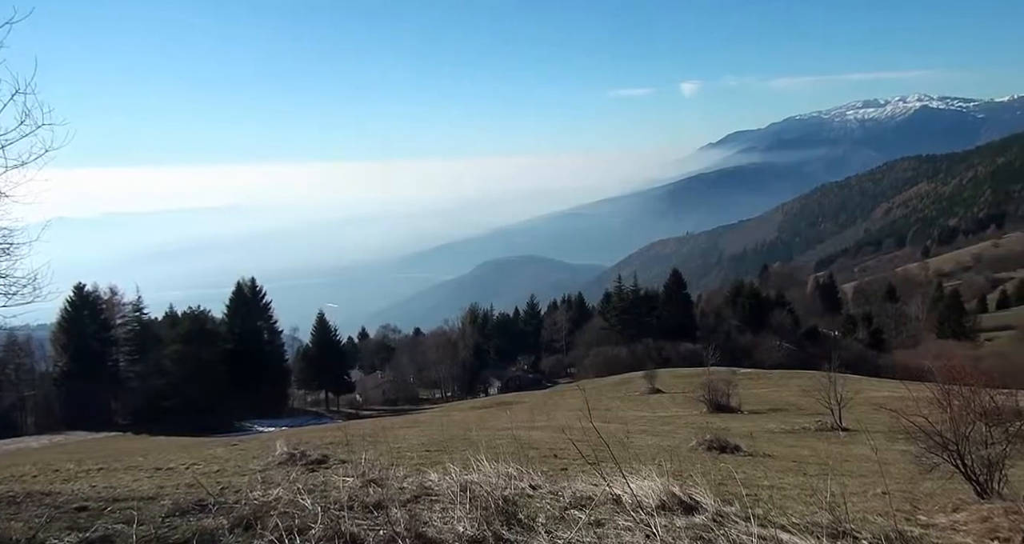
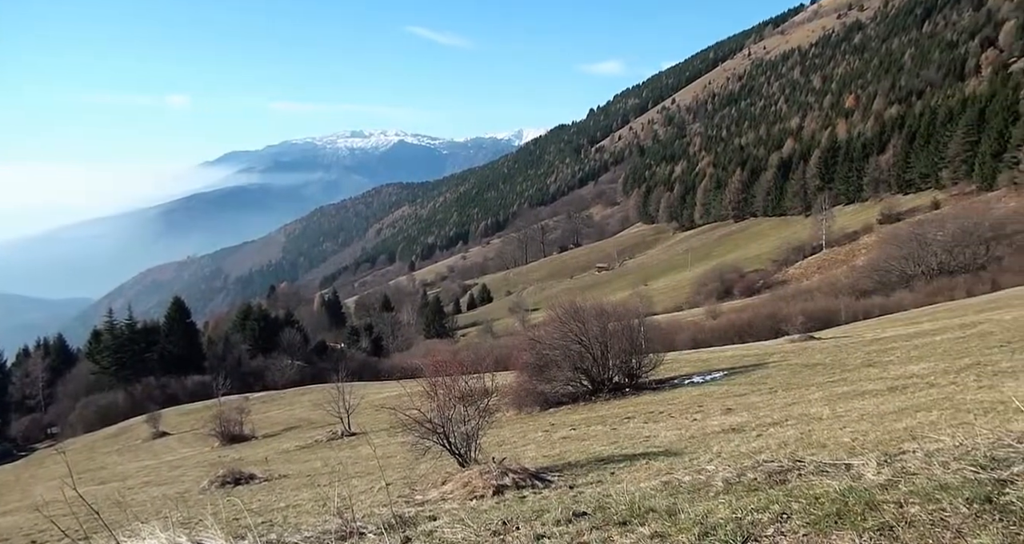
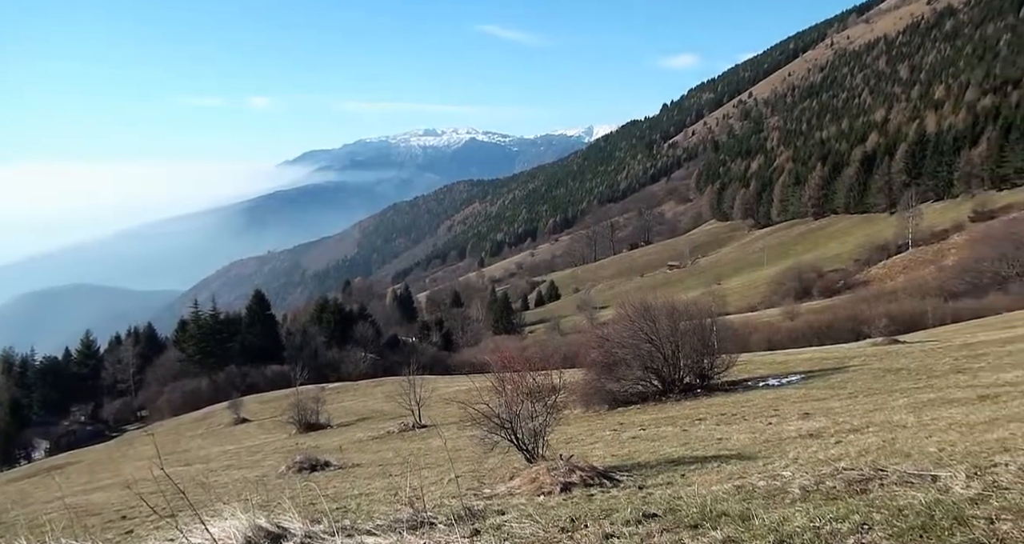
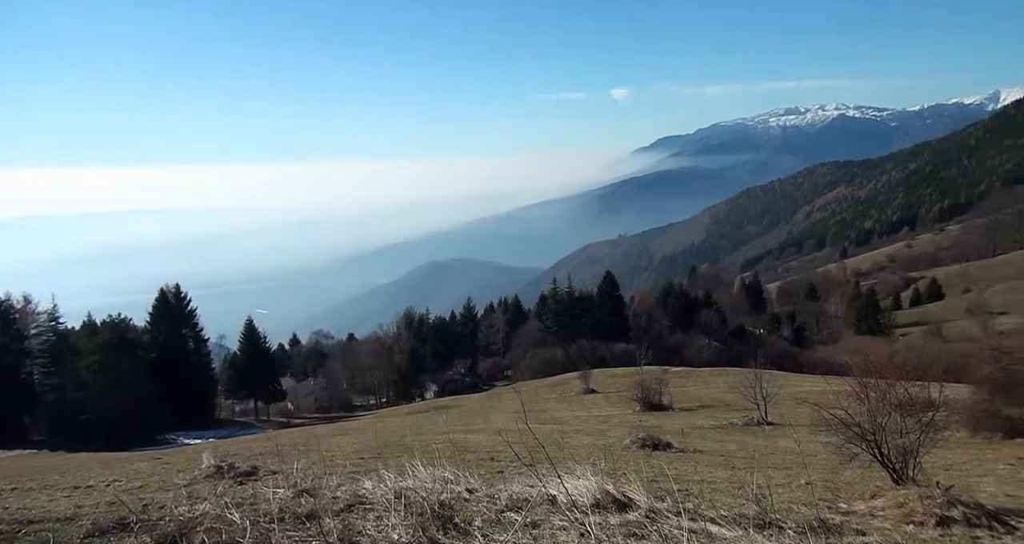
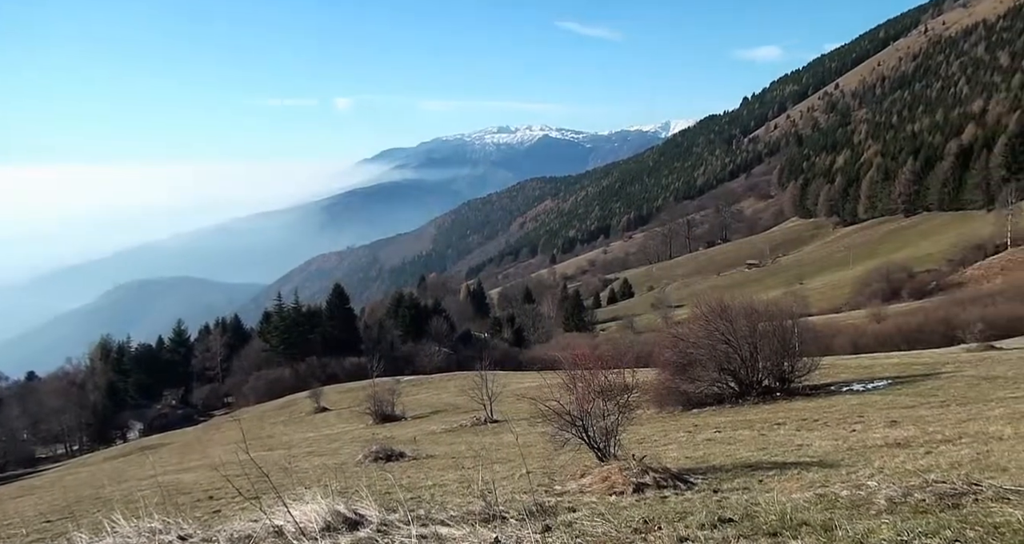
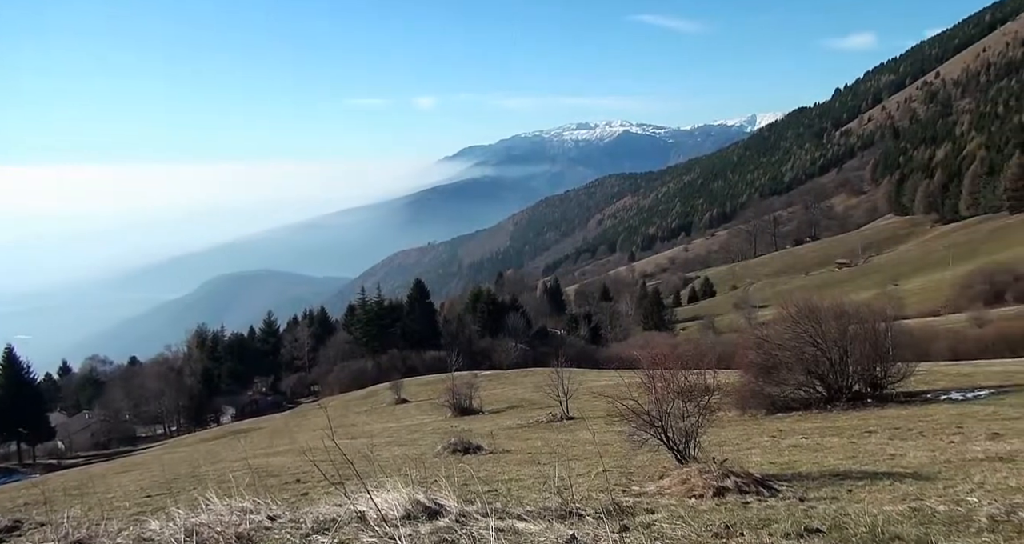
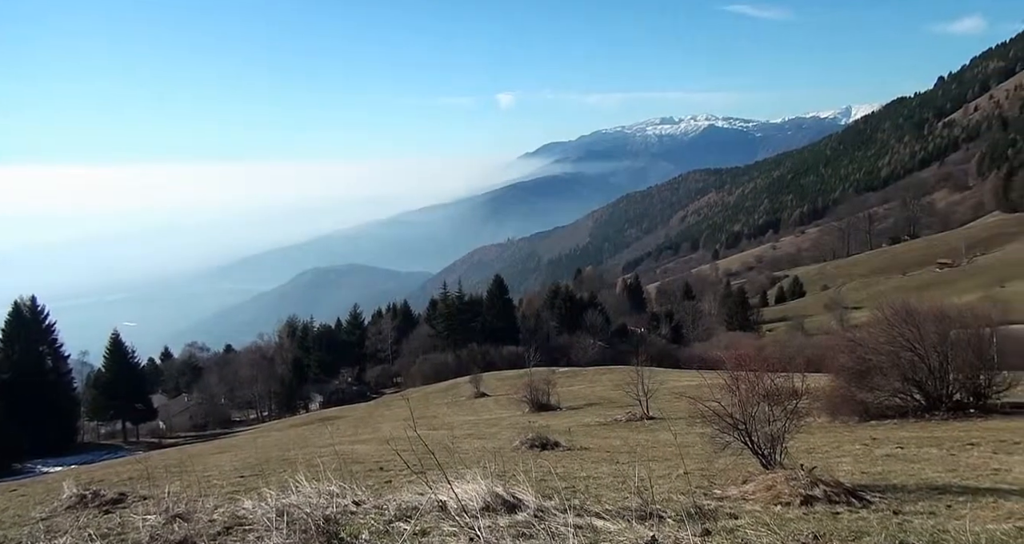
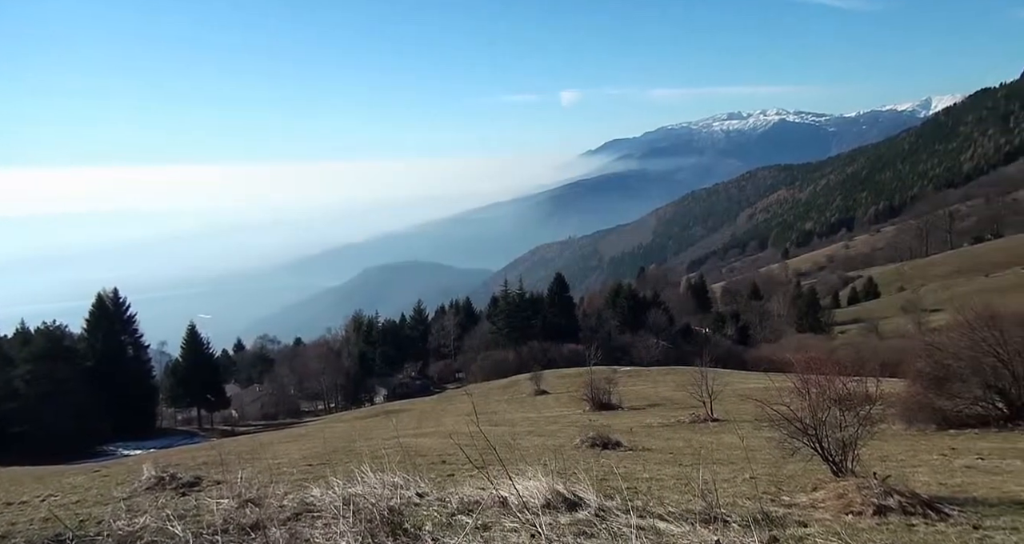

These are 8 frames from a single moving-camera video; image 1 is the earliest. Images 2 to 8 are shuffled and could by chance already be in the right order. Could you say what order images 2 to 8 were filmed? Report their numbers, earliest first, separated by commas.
4, 8, 7, 6, 5, 3, 2
